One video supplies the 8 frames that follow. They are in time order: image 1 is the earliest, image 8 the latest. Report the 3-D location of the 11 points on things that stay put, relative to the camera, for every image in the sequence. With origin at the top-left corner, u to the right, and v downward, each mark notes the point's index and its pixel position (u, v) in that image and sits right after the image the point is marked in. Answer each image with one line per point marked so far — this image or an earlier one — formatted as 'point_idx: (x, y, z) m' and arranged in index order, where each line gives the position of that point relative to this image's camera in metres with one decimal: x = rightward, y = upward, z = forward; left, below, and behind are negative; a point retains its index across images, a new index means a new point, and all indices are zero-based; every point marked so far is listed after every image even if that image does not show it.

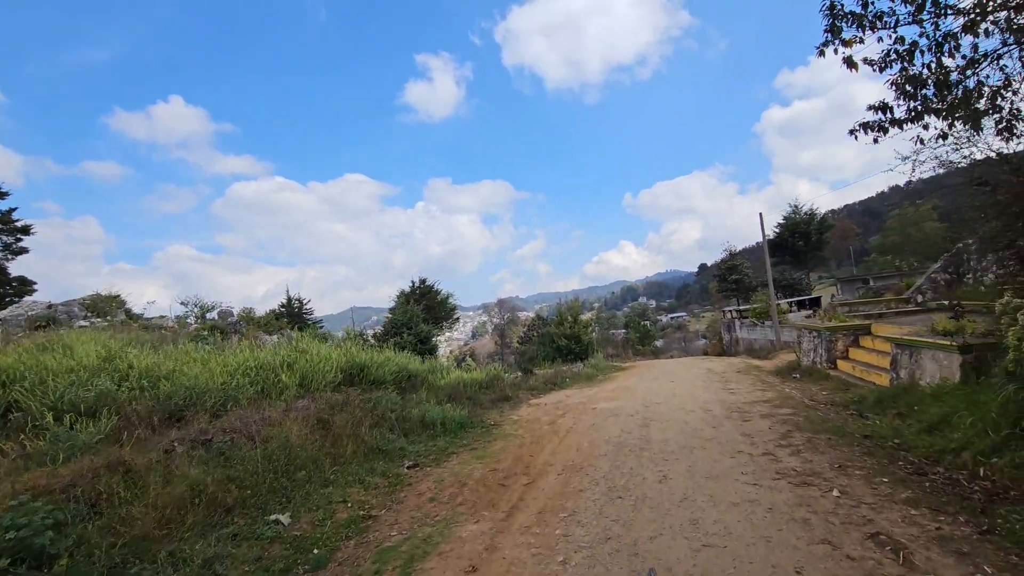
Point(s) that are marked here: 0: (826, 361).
0: (+6.3, -1.5, +10.3) m
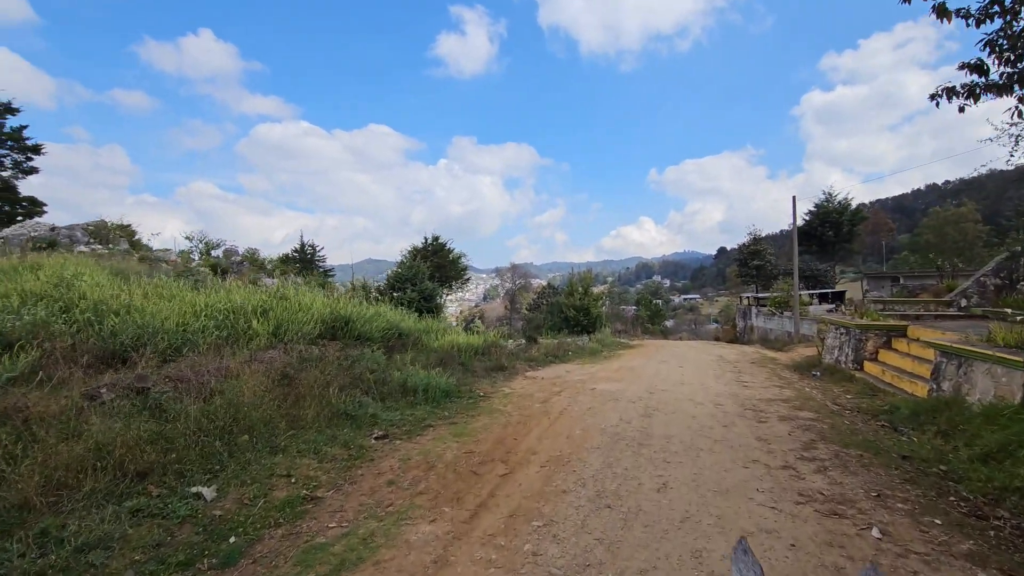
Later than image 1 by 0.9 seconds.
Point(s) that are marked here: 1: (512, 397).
0: (+6.3, -1.4, +9.5) m
1: (0.0, -1.5, +7.2) m
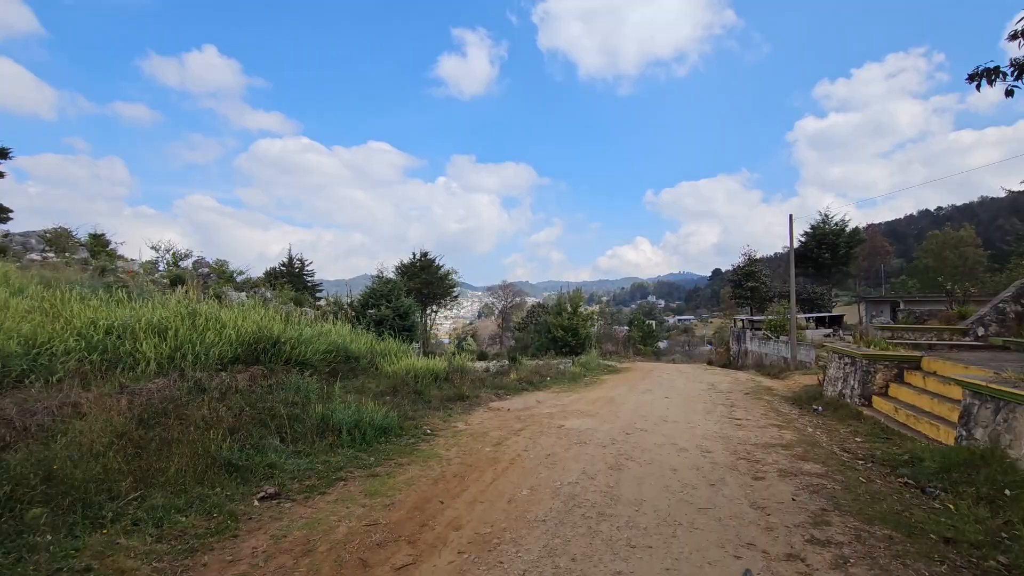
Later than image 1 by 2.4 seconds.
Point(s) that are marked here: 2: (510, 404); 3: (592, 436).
0: (+5.7, -1.8, +8.4) m
1: (-0.6, -1.7, +6.1) m
2: (0.0, -1.8, +8.2) m
3: (+0.9, -1.7, +5.9) m
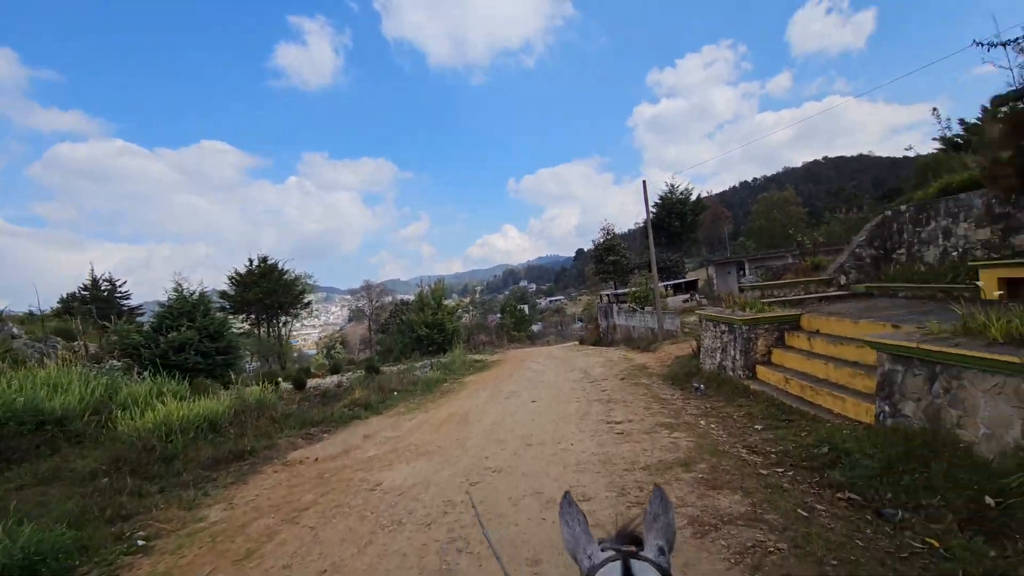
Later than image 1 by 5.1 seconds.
0: (+3.3, -1.1, +7.4) m
1: (-2.2, -1.8, +3.6) m
2: (-2.2, -1.8, +5.8) m
3: (-0.7, -1.6, +3.8) m
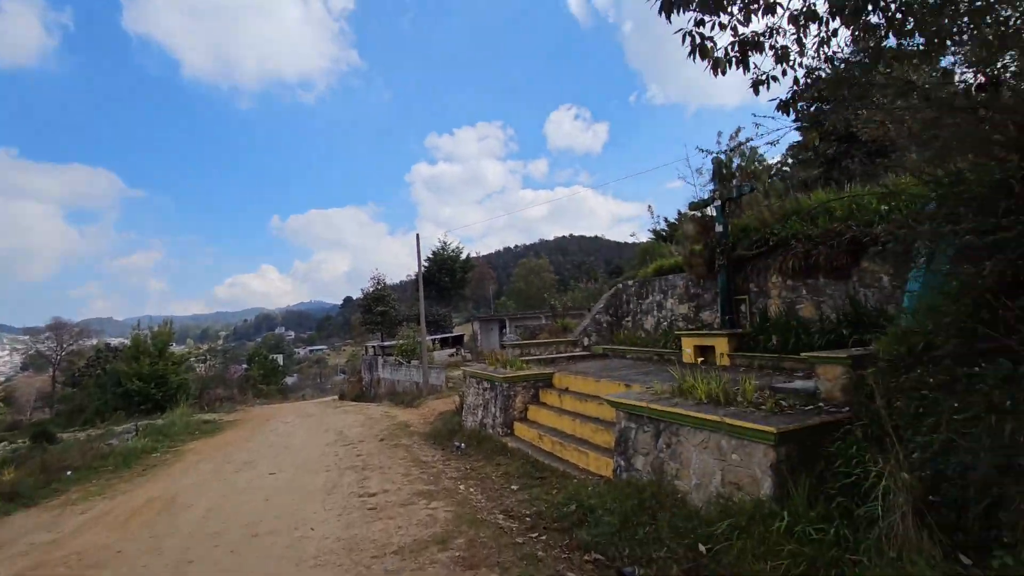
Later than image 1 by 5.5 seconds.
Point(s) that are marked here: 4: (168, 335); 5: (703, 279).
0: (-0.2, -2.0, +7.5) m
1: (-3.5, -1.9, +1.7) m
2: (-4.5, -2.1, +3.7) m
3: (-2.3, -1.8, +2.6) m
4: (-12.5, -1.7, +18.7) m
5: (+3.1, +0.1, +8.2) m
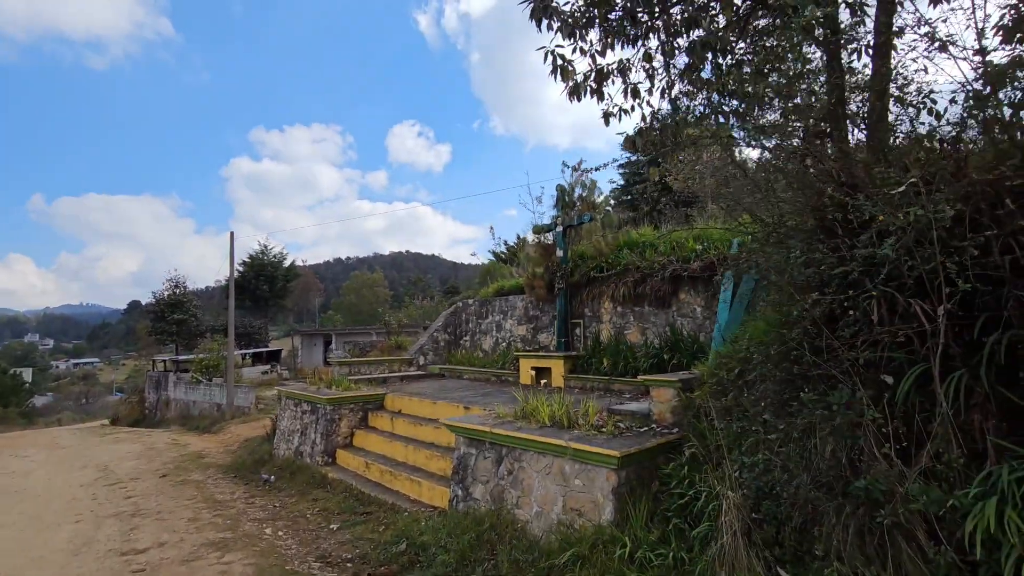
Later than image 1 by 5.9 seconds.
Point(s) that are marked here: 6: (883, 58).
0: (-2.5, -2.1, +6.6) m
1: (-3.8, -1.6, +0.1) m
2: (-5.3, -1.8, +1.7) m
3: (-2.9, -1.7, +1.3) m
4: (-17.7, -1.3, +13.4) m
5: (+0.5, -0.2, +8.4) m
6: (+2.4, +1.5, +3.3) m
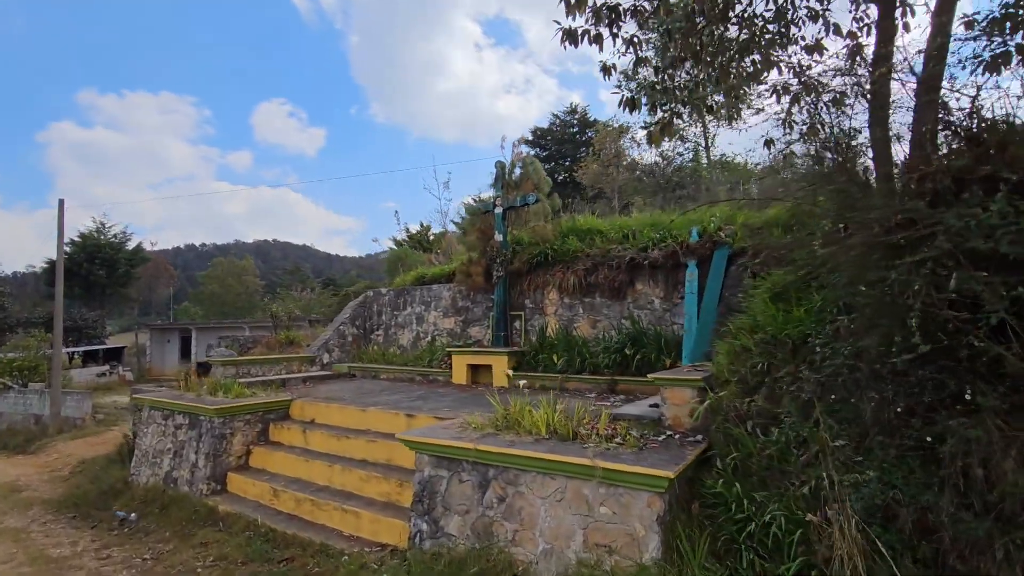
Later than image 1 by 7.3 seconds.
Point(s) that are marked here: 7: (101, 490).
0: (-3.1, -1.9, +5.1) m
1: (-2.9, -1.5, -1.5) m
2: (-4.7, -1.6, -0.3) m
3: (-2.2, -1.5, -0.1) m
4: (-19.4, -0.7, +8.2) m
5: (-0.6, -0.1, +7.6) m
6: (+2.5, +1.6, +3.0) m
7: (-4.7, -2.3, +5.9) m
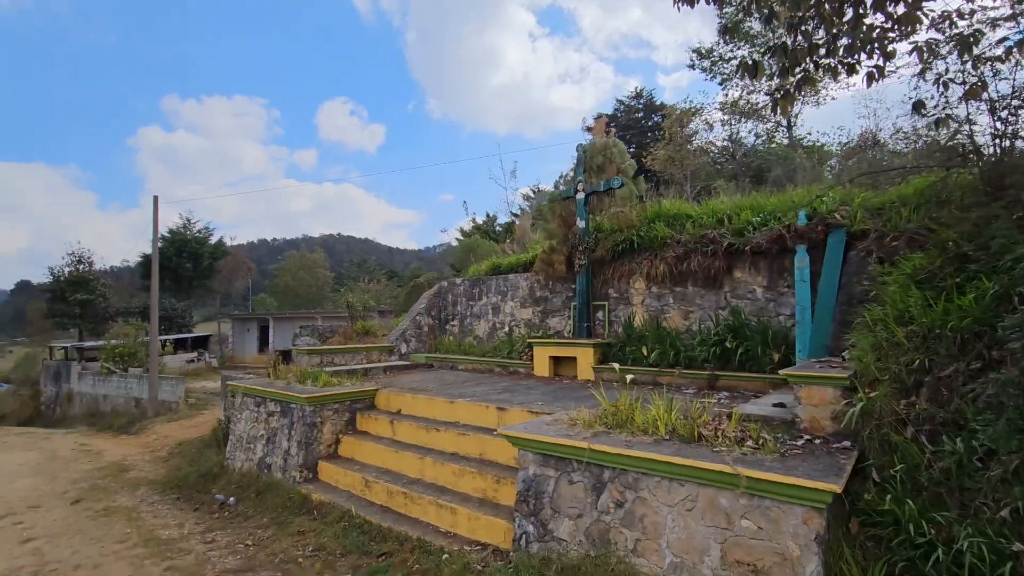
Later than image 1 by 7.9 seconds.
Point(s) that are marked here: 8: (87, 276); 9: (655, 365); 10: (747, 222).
0: (-2.2, -1.8, +5.2) m
1: (-2.7, -1.5, -1.4) m
2: (-4.4, -1.6, -0.1) m
3: (-1.9, -1.5, -0.2) m
4: (-18.1, -0.6, +10.0) m
5: (+0.6, +0.1, +7.3) m
6: (+3.2, +1.7, +2.4) m
7: (-3.7, -2.2, +6.1) m
8: (-15.9, +0.5, +19.5) m
9: (+1.6, -0.8, +5.6) m
10: (+2.6, +0.7, +5.7) m
